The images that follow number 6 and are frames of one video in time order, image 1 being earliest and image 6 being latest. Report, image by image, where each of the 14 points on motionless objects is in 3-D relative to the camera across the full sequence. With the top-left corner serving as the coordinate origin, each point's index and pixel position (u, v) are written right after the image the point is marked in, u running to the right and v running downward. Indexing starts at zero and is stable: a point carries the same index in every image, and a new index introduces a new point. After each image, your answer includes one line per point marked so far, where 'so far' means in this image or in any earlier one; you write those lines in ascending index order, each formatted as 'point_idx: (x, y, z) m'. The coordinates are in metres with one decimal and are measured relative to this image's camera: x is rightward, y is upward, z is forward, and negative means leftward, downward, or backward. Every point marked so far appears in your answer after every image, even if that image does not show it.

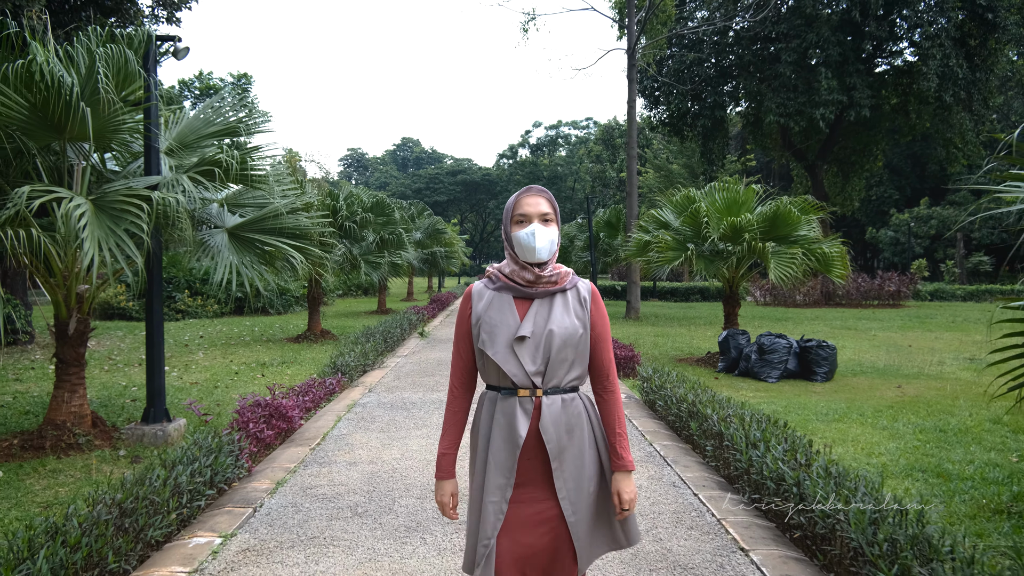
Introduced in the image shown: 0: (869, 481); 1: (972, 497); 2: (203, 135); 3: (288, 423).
0: (+1.7, -0.9, +3.3) m
1: (+2.7, -1.2, +3.9) m
2: (-2.6, +1.3, +5.7) m
3: (-1.7, -1.0, +5.2) m
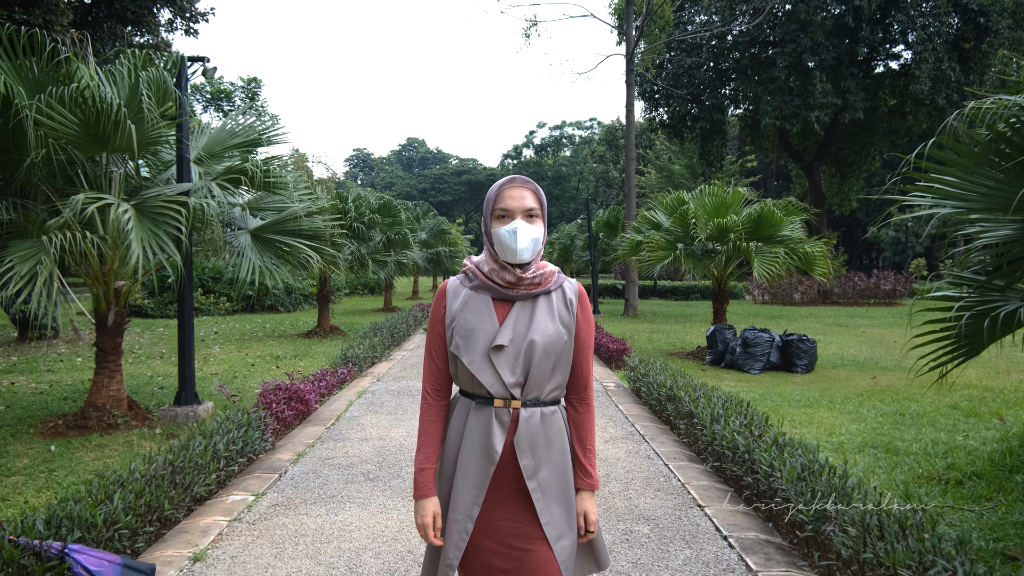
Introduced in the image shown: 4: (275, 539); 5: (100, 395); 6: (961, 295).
0: (+1.7, -0.9, +3.8) m
1: (+2.6, -1.2, +4.4) m
2: (-2.6, +1.3, +6.2) m
3: (-1.8, -1.0, +5.8) m
4: (-1.2, -1.2, +3.4) m
5: (-3.5, -0.9, +5.8) m
6: (+2.1, 0.0, +3.2) m
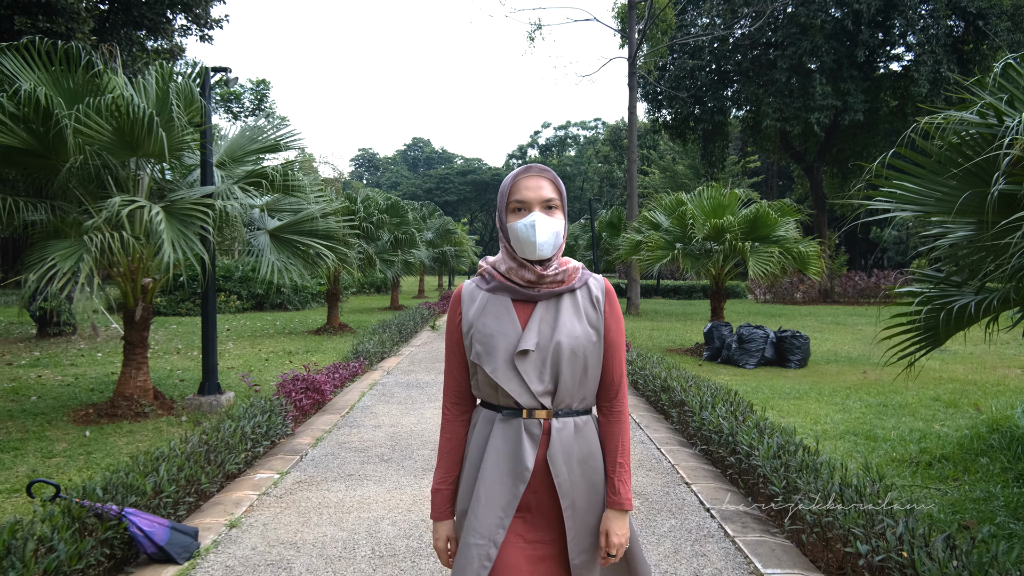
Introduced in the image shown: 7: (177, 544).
0: (+1.7, -0.9, +4.2) m
1: (+2.6, -1.1, +4.7) m
2: (-2.6, +1.3, +6.6) m
3: (-1.7, -1.0, +6.1) m
4: (-1.2, -1.2, +3.7) m
5: (-3.5, -0.9, +6.1) m
6: (+2.1, 0.0, +3.5) m
7: (-1.5, -1.2, +3.0) m
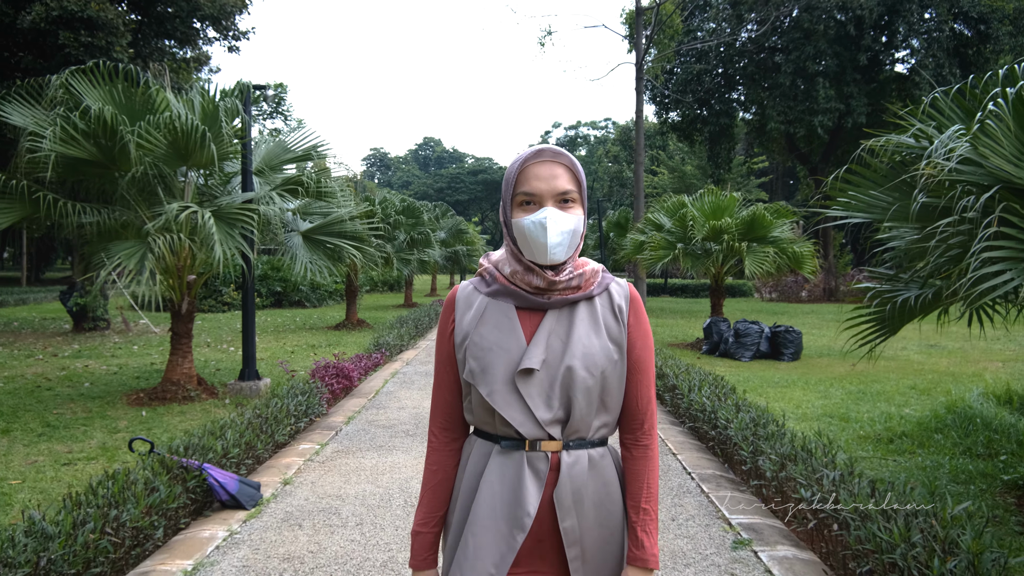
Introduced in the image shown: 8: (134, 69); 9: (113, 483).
0: (+1.8, -0.9, +4.8) m
1: (+2.7, -1.1, +5.3) m
2: (-2.5, +1.4, +7.3) m
3: (-1.6, -0.9, +6.8) m
4: (-1.1, -1.2, +4.4) m
5: (-3.4, -0.8, +6.8) m
6: (+2.2, 0.0, +4.1) m
7: (-1.5, -1.1, +3.7) m
8: (-3.6, +2.1, +6.3) m
9: (-1.9, -0.9, +3.2) m
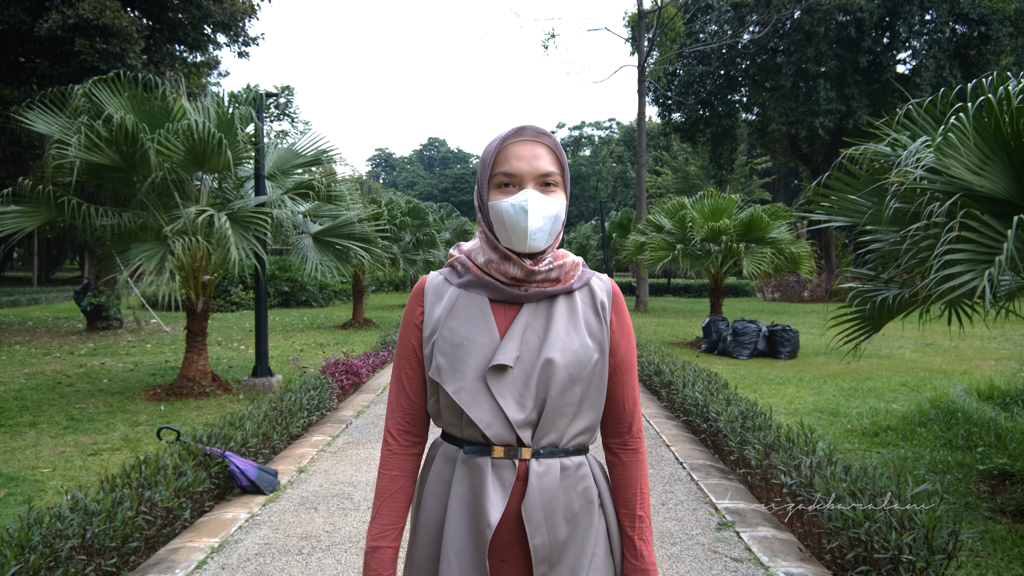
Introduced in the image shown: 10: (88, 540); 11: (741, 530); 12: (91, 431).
0: (+1.8, -0.9, +5.0) m
1: (+2.7, -1.1, +5.5) m
2: (-2.4, +1.4, +7.5) m
3: (-1.6, -0.9, +7.0) m
4: (-1.1, -1.2, +4.6) m
5: (-3.4, -0.8, +7.1) m
6: (+2.2, 0.0, +4.3) m
7: (-1.4, -1.1, +3.9) m
8: (-3.5, +2.1, +6.6) m
9: (-1.9, -0.9, +3.5) m
10: (-1.7, -1.0, +2.7) m
11: (+1.1, -1.2, +3.3) m
12: (-3.5, -1.2, +5.7) m
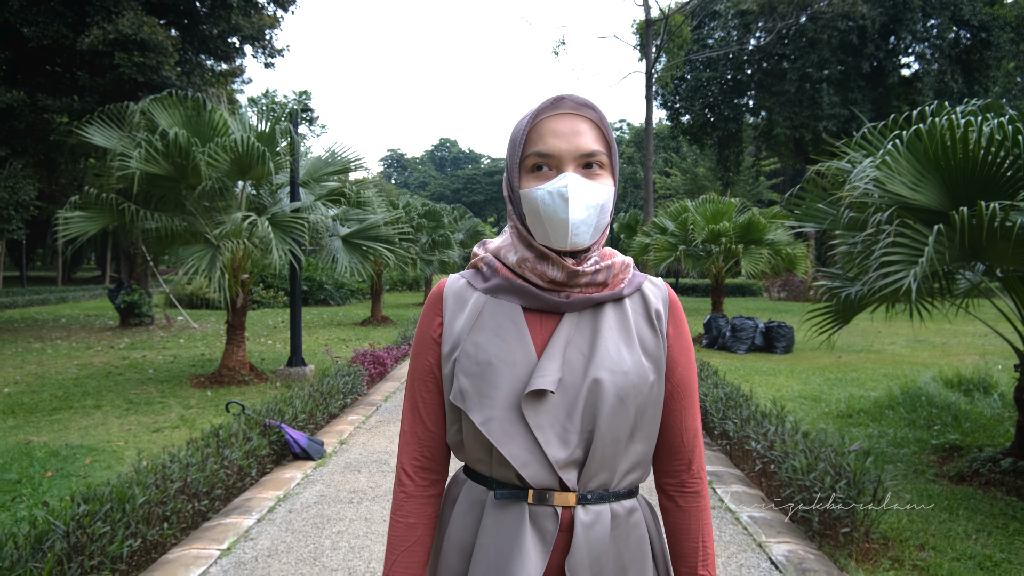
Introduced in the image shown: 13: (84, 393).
0: (+1.9, -0.8, +5.6) m
1: (+2.8, -1.1, +6.1) m
2: (-2.3, +1.4, +8.2) m
3: (-1.5, -0.9, +7.7) m
4: (-1.0, -1.2, +5.3) m
5: (-3.2, -0.8, +7.8) m
6: (+2.3, 0.0, +5.0) m
7: (-1.4, -1.1, +4.6) m
8: (-3.4, +2.1, +7.3) m
9: (-1.8, -0.9, +4.2) m
10: (-1.6, -1.0, +3.4) m
11: (+1.2, -1.2, +4.0) m
12: (-3.4, -1.2, +6.4) m
13: (-4.6, -1.1, +7.2) m
